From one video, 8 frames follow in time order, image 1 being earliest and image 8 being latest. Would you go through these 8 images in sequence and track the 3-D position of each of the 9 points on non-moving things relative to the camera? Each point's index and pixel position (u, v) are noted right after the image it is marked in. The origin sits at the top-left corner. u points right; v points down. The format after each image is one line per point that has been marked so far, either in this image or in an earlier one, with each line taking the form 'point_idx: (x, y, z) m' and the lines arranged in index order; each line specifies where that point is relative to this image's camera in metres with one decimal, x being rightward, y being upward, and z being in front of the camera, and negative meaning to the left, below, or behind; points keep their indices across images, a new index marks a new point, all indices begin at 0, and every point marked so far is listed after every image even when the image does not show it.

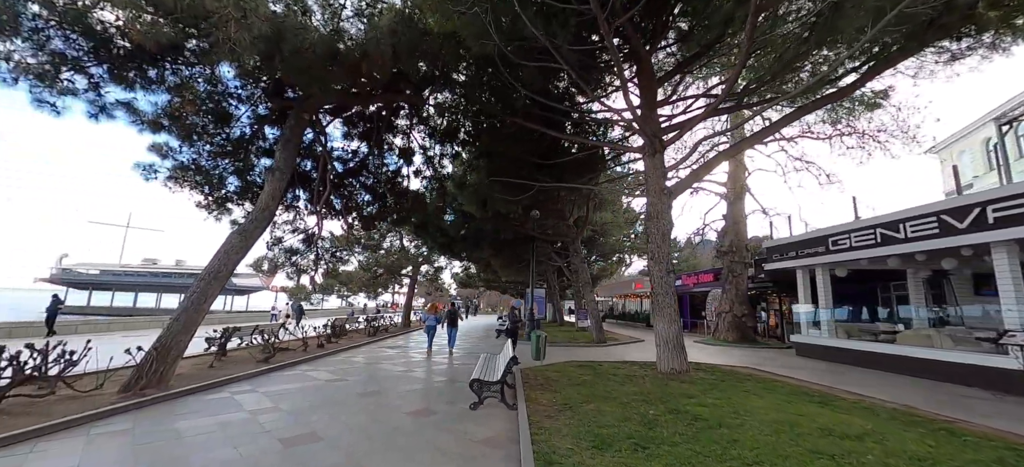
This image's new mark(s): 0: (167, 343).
0: (-5.1, -1.6, +5.1) m
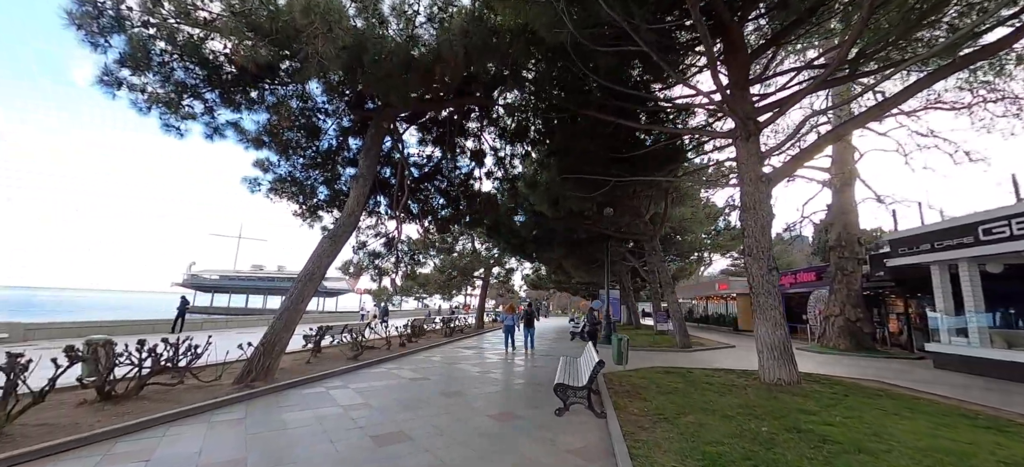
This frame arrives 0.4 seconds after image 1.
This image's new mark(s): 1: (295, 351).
0: (-3.9, -1.7, +5.6) m
1: (-5.2, -2.9, +8.5) m
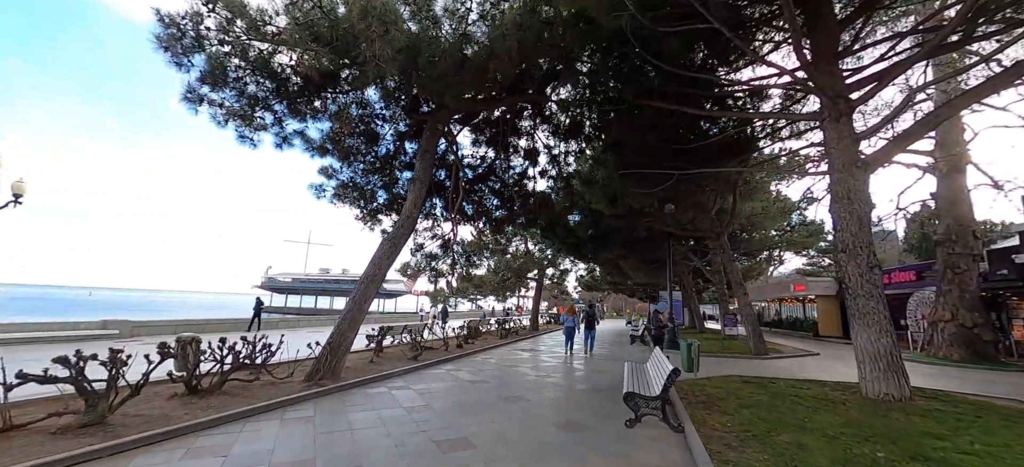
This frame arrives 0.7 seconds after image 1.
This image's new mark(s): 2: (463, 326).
0: (-2.9, -1.8, +5.8) m
1: (-3.9, -3.0, +8.9) m
2: (-1.6, -3.0, +11.4) m
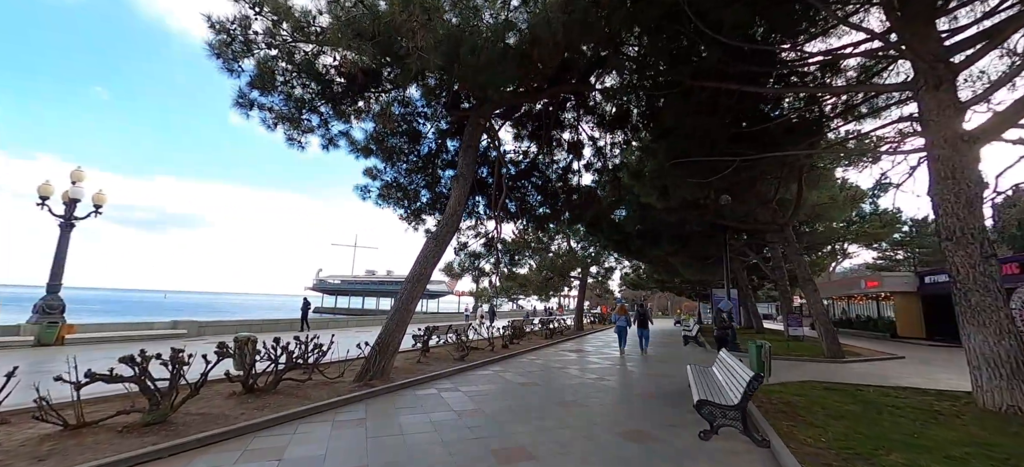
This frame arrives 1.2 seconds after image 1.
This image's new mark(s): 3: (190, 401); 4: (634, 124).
0: (-2.1, -1.8, +5.8) m
1: (-2.8, -3.0, +9.0) m
2: (-0.3, -3.0, +11.3) m
3: (-4.1, -2.1, +4.5) m
4: (+2.7, +2.5, +7.8) m
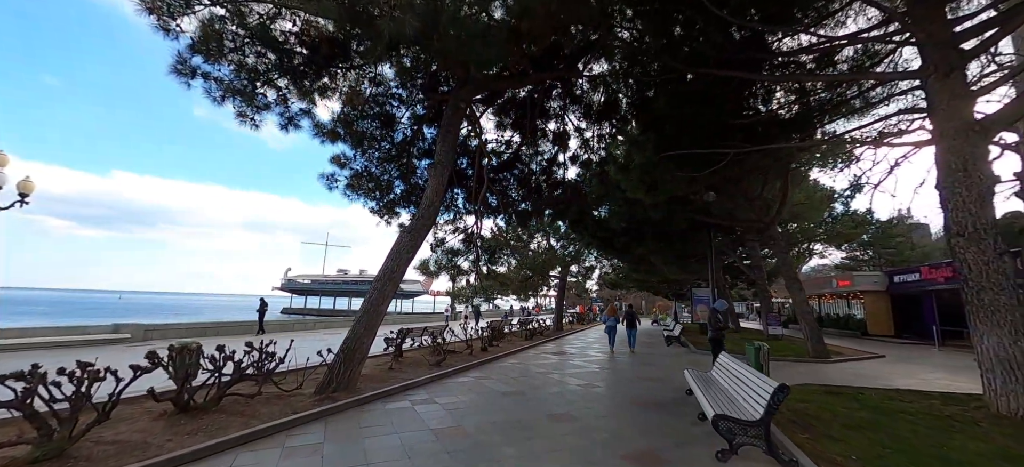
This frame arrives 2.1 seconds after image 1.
0: (-2.4, -1.6, +5.2) m
1: (-3.2, -2.9, +8.2) m
2: (-0.9, -2.9, +10.7) m
3: (-4.3, -2.0, +3.6) m
4: (+2.3, +2.5, +7.4) m
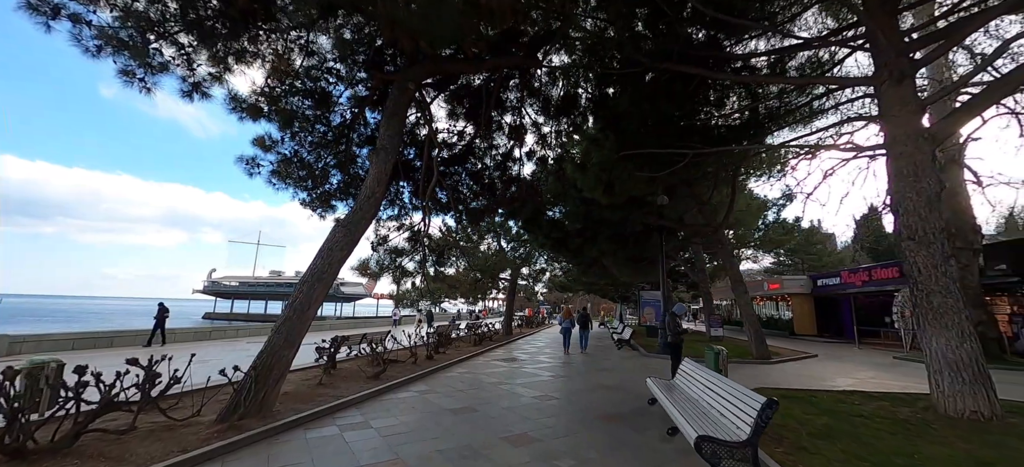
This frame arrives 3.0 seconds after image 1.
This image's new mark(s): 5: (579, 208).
0: (-3.0, -1.5, +4.3) m
1: (-4.3, -2.8, +7.2) m
2: (-2.2, -2.9, +9.9) m
3: (-4.7, -1.9, +2.5) m
4: (+1.4, +2.5, +7.2) m
5: (+1.7, +0.6, +8.4) m
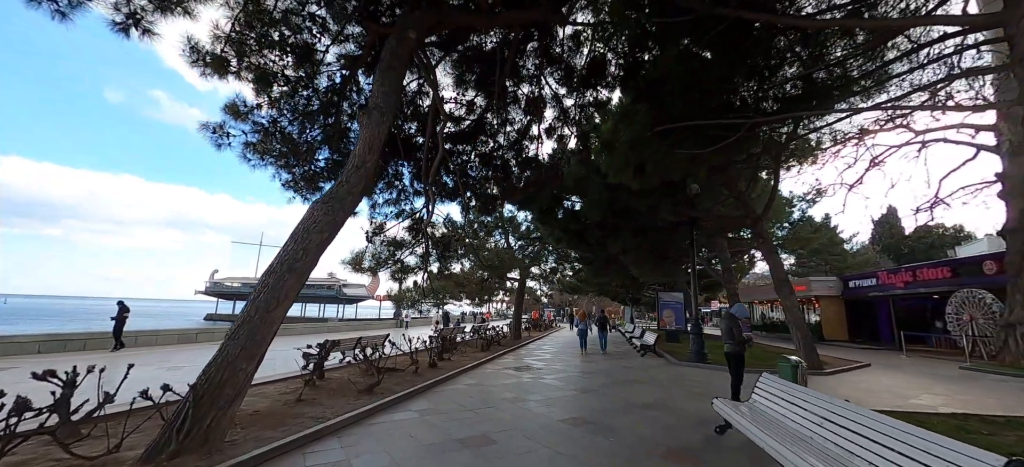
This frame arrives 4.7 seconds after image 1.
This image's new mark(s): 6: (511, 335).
0: (-2.7, -1.3, +3.2) m
1: (-4.0, -2.6, +6.2) m
2: (-2.0, -2.7, +8.9) m
3: (-4.4, -1.6, +1.5) m
4: (+1.7, +2.7, +6.2) m
5: (+2.0, +0.8, +7.4) m
6: (-0.1, -5.2, +17.9) m
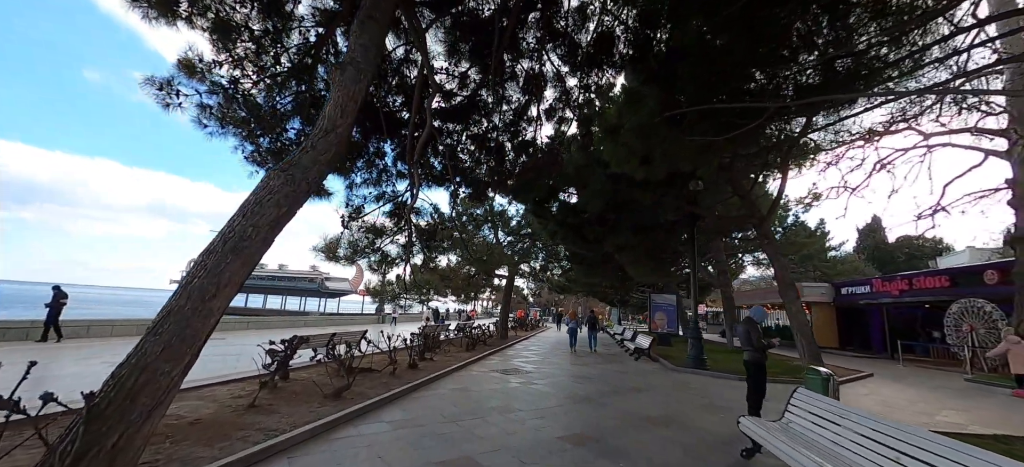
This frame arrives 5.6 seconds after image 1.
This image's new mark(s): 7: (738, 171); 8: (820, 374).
0: (-2.7, -1.0, +2.6) m
1: (-4.2, -2.3, +5.4) m
2: (-2.3, -2.4, +8.3) m
3: (-4.4, -1.3, +0.8) m
4: (+1.7, +2.8, +5.7) m
5: (+1.8, +0.9, +6.9) m
6: (-0.8, -5.0, +17.3) m
7: (+4.6, +1.2, +7.1) m
8: (+3.2, -1.5, +3.7) m
